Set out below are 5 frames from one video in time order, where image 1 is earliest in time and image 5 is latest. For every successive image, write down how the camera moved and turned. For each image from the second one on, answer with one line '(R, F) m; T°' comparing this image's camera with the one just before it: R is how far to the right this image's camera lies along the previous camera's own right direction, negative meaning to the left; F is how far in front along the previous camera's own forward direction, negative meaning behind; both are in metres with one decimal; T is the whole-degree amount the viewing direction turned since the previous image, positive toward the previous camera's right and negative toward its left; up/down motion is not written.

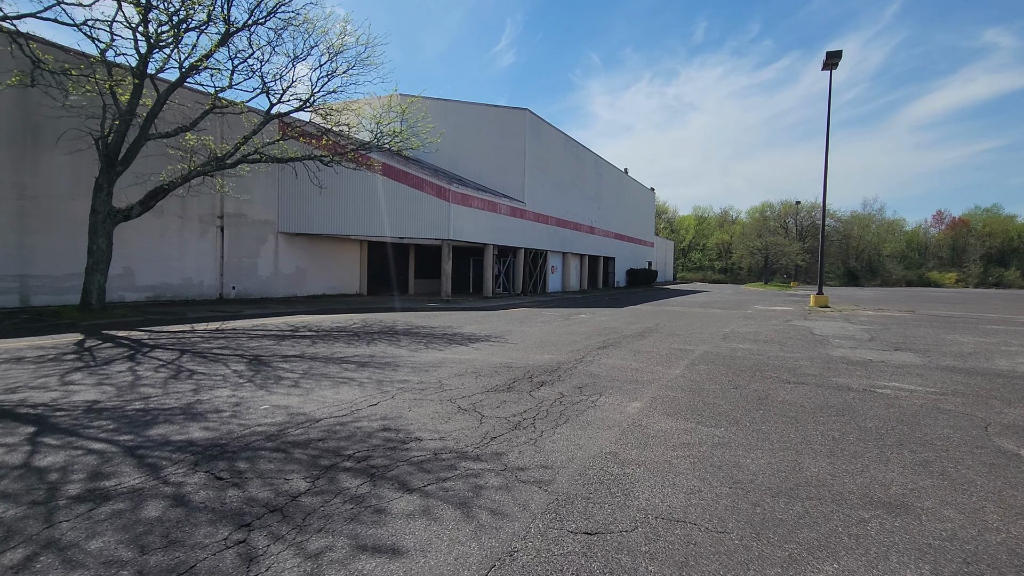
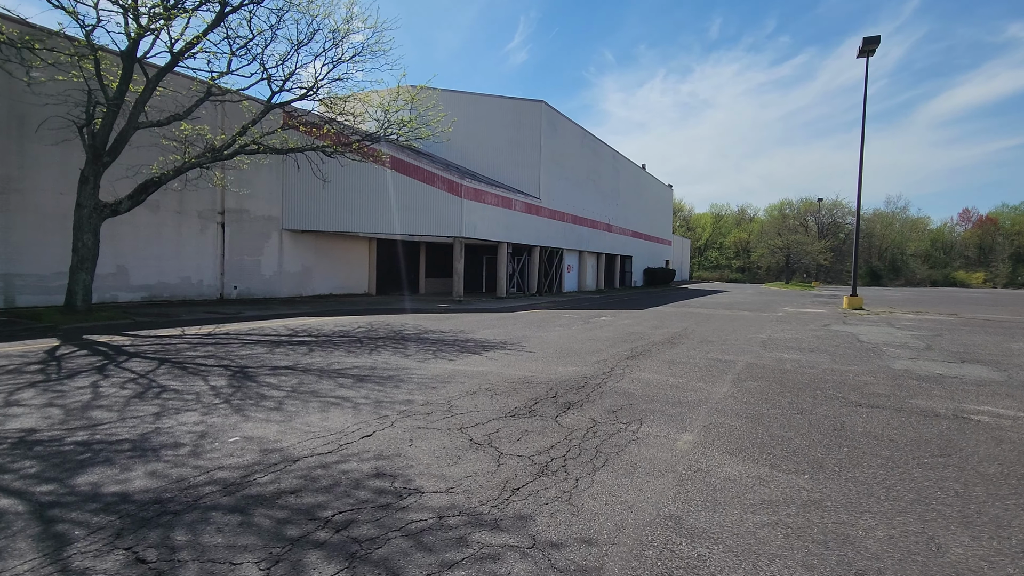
(-0.1, +0.8) m; -1°
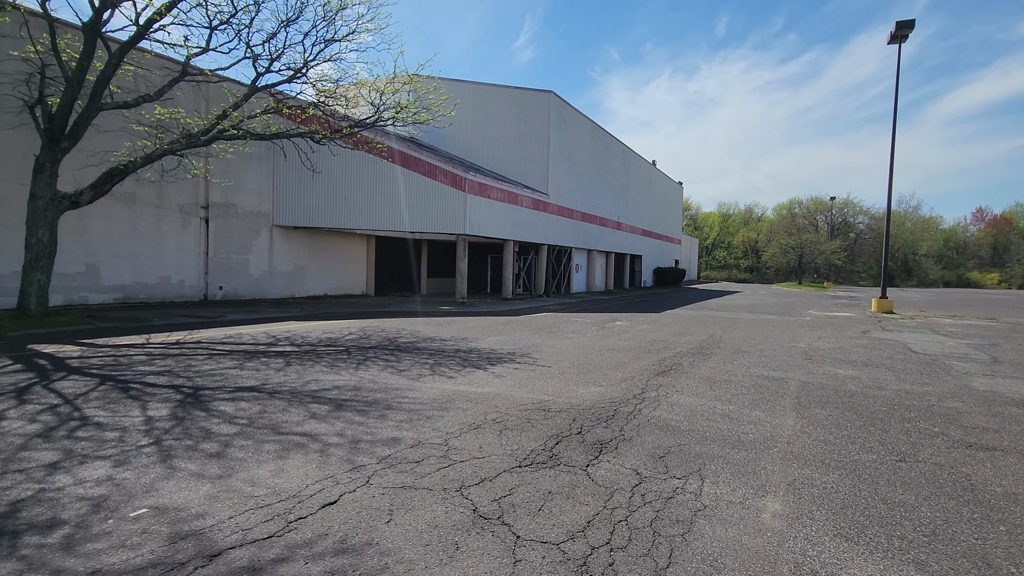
(-0.1, +1.0) m; 0°
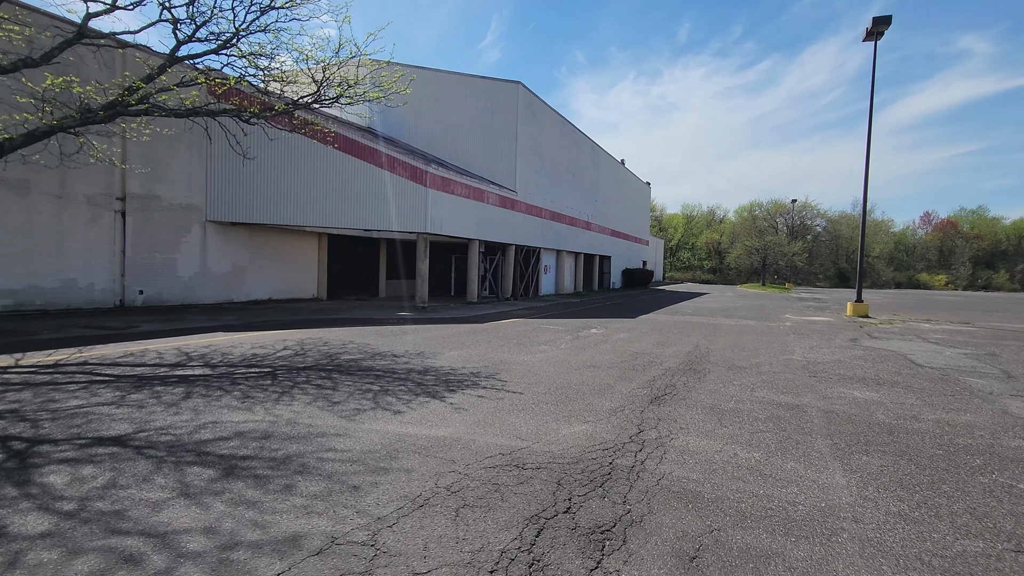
(0.0, +1.1) m; +4°
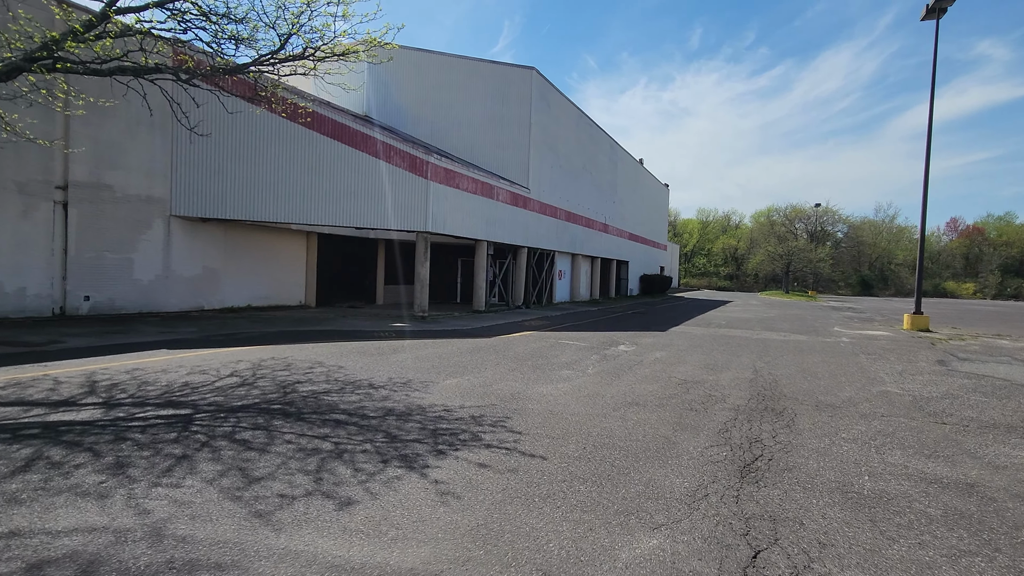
(-0.1, +1.6) m; -1°
